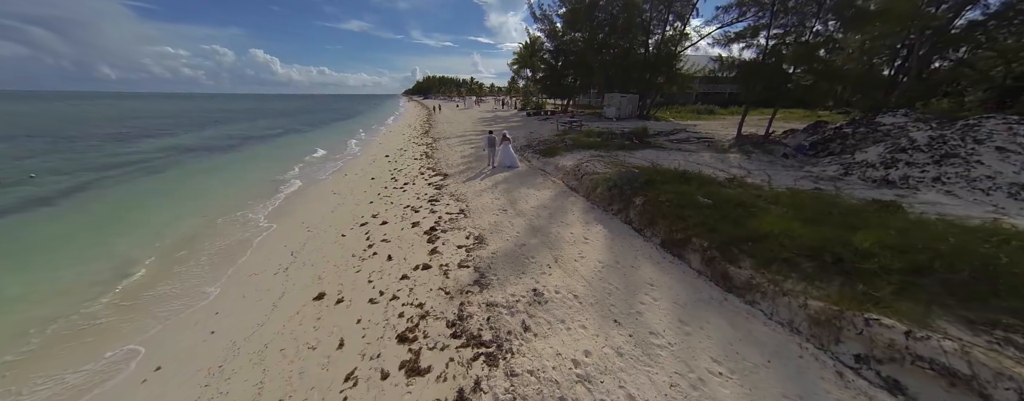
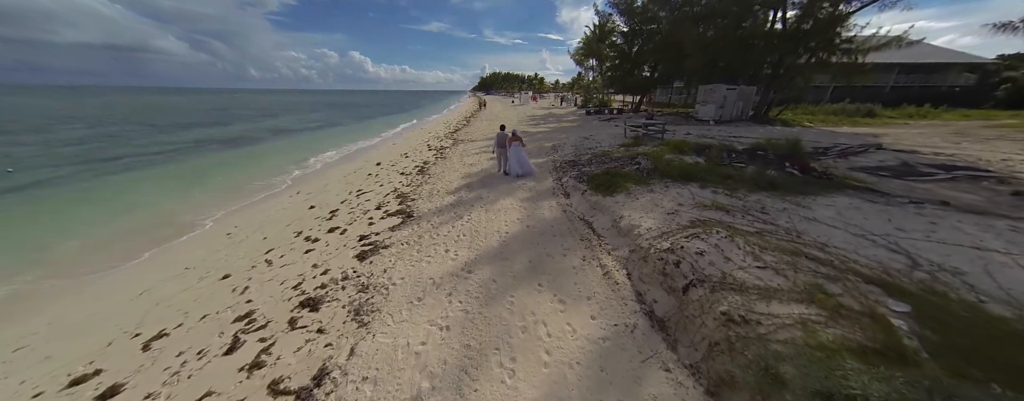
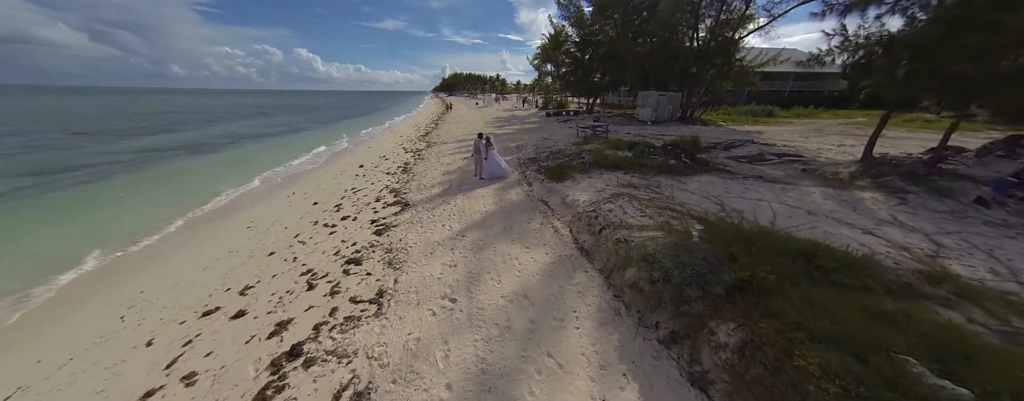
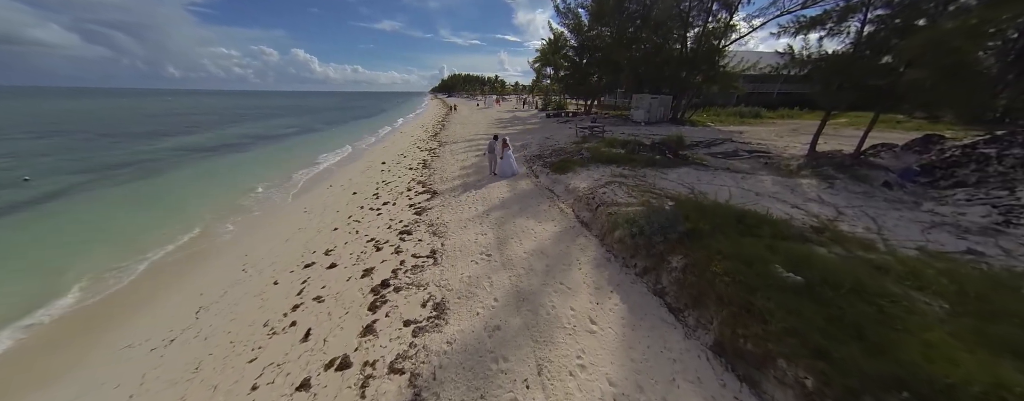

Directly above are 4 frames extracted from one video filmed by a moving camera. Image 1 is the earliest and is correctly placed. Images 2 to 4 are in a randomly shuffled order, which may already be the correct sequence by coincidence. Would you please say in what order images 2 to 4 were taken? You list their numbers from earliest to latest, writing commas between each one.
4, 3, 2
